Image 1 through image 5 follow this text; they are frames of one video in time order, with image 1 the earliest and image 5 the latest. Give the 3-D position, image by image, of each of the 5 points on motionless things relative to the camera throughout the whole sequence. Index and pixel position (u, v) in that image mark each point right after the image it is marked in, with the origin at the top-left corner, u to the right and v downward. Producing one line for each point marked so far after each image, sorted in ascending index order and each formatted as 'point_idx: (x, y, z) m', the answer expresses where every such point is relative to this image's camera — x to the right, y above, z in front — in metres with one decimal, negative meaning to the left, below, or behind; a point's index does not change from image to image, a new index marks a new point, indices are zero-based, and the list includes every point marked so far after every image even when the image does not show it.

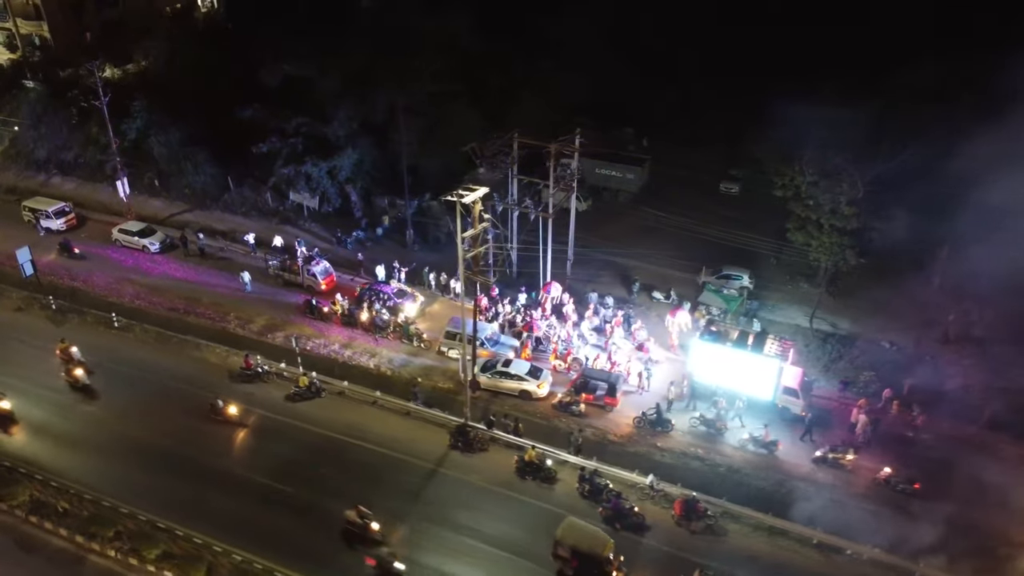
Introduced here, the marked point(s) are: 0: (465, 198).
0: (-1.4, +2.5, +20.3) m
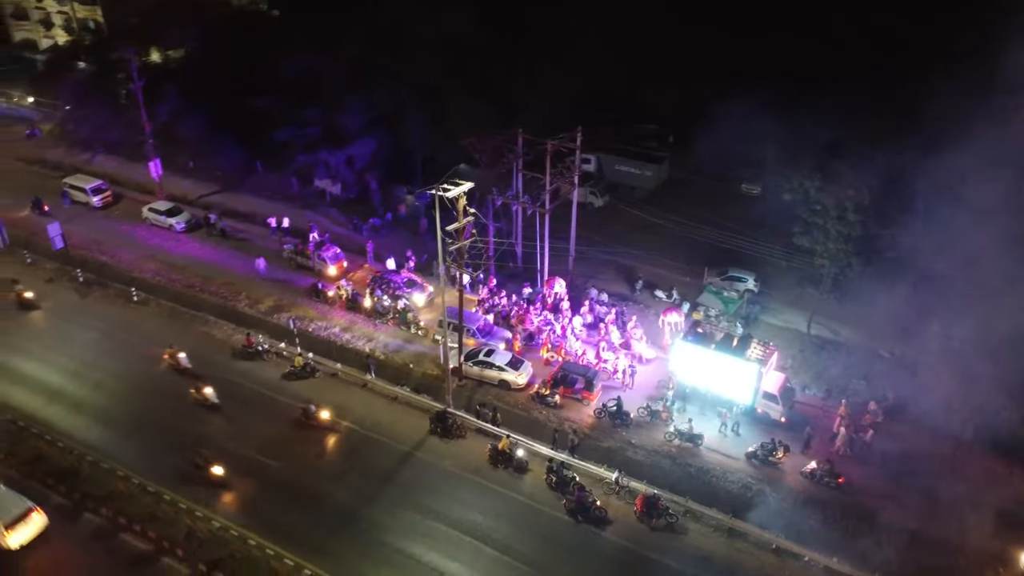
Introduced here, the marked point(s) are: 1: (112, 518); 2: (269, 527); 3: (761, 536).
0: (-1.9, +2.8, +20.8) m
1: (-11.6, -6.7, +20.2) m
2: (-6.9, -6.8, +19.9) m
3: (+6.6, -6.7, +18.9) m
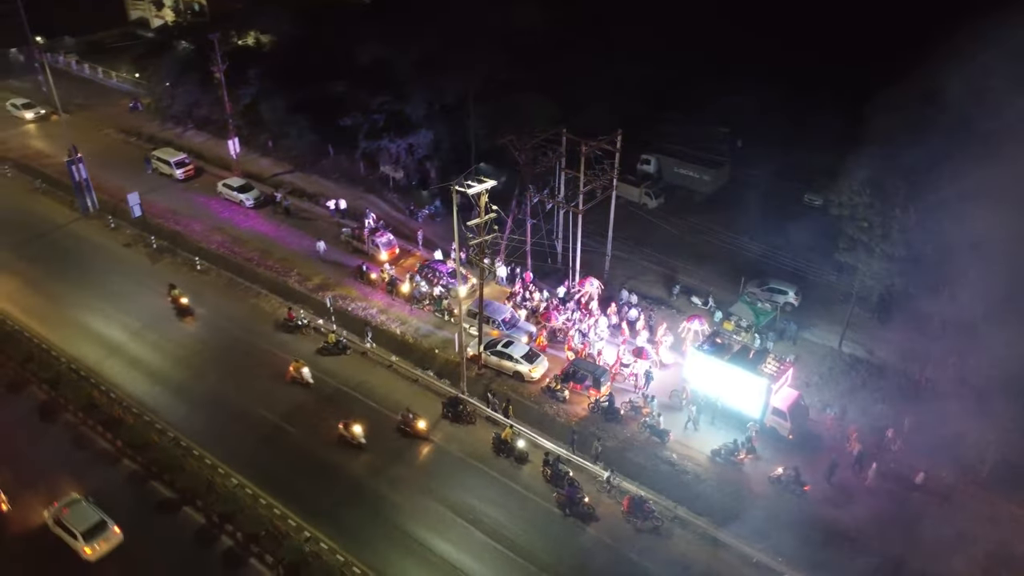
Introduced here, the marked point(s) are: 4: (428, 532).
0: (-1.3, +3.1, +21.6) m
1: (-11.7, -5.7, +22.3) m
2: (-7.1, -6.2, +21.4) m
3: (+6.2, -7.1, +18.9) m
4: (-2.4, -7.0, +20.0) m
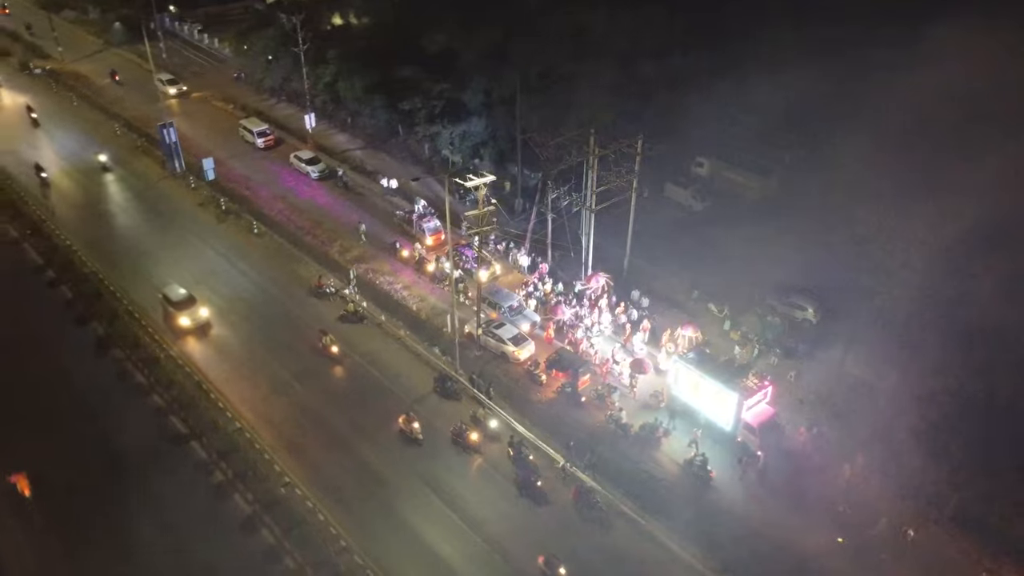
0: (-1.4, +3.5, +23.0) m
1: (-12.4, -4.1, +25.2) m
2: (-8.0, -5.1, +23.8) m
3: (+4.7, -7.4, +19.5) m
4: (-3.7, -6.4, +21.8) m
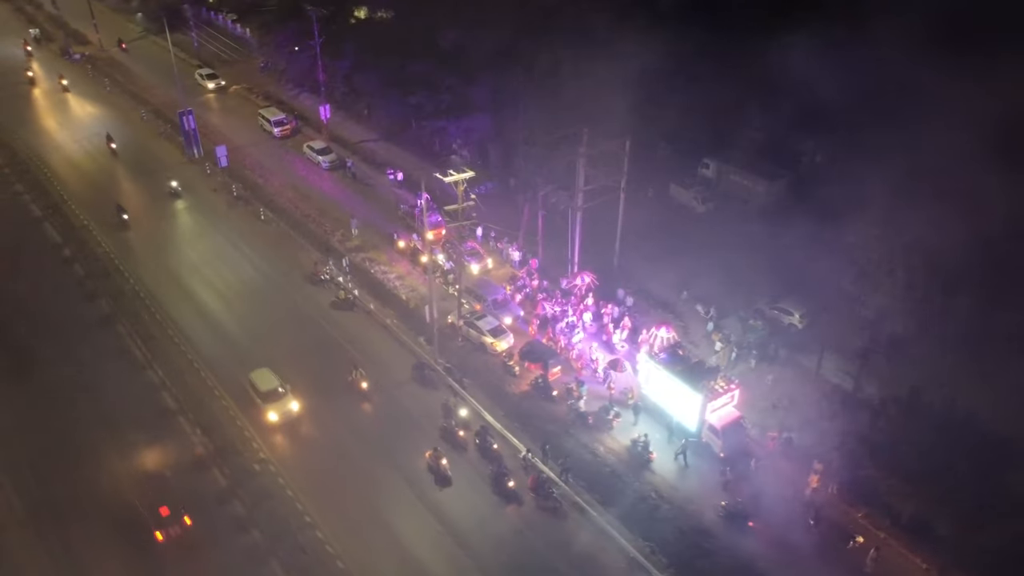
0: (-2.2, +3.8, +23.7) m
1: (-13.3, -3.4, +26.5) m
2: (-9.0, -4.6, +24.9) m
3: (+3.4, -7.3, +20.1) m
4: (-4.9, -6.0, +22.7) m
